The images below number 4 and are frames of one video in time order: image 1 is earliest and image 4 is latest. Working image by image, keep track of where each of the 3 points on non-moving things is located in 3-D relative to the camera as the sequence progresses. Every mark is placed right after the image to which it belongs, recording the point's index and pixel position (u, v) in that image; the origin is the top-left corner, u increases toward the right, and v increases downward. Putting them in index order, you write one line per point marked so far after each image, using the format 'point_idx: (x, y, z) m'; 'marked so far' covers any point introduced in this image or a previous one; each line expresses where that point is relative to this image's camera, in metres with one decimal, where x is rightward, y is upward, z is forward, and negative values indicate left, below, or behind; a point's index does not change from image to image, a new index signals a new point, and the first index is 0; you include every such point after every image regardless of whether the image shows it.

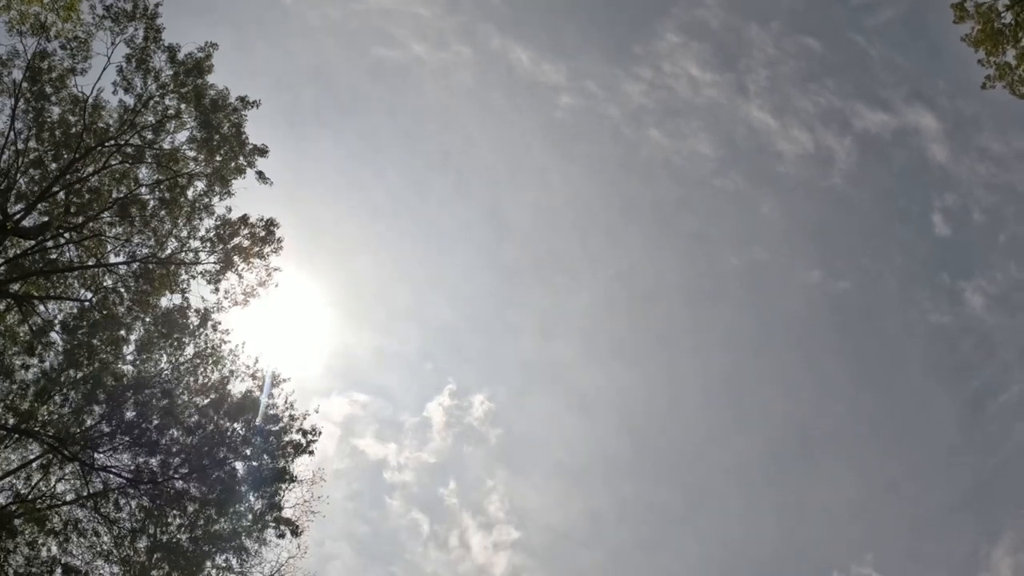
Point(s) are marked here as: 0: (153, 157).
0: (-9.9, +3.6, +17.5) m
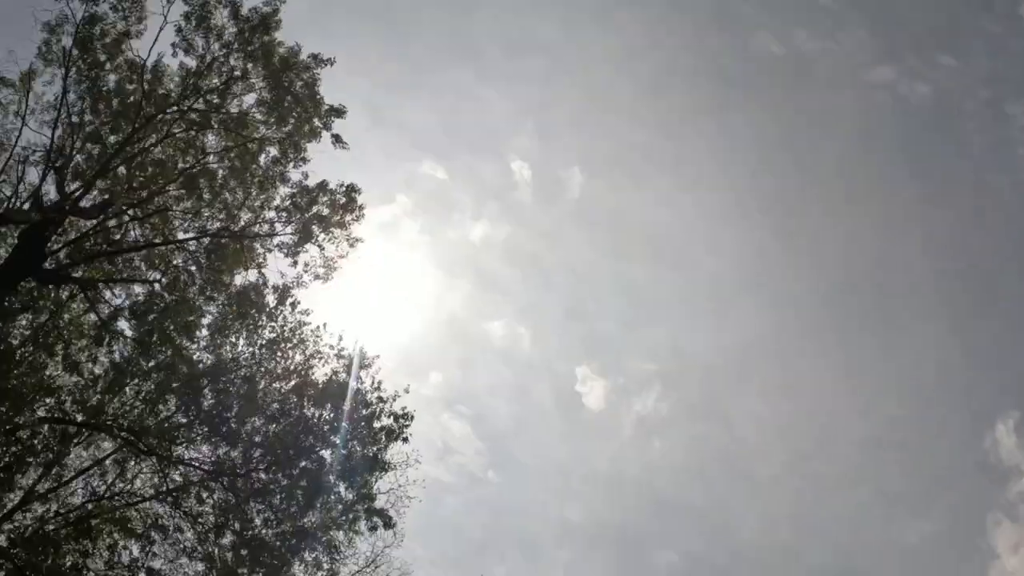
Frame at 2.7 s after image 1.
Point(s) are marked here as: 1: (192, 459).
0: (-7.5, +4.3, +16.4) m
1: (-7.0, -3.7, +13.6) m
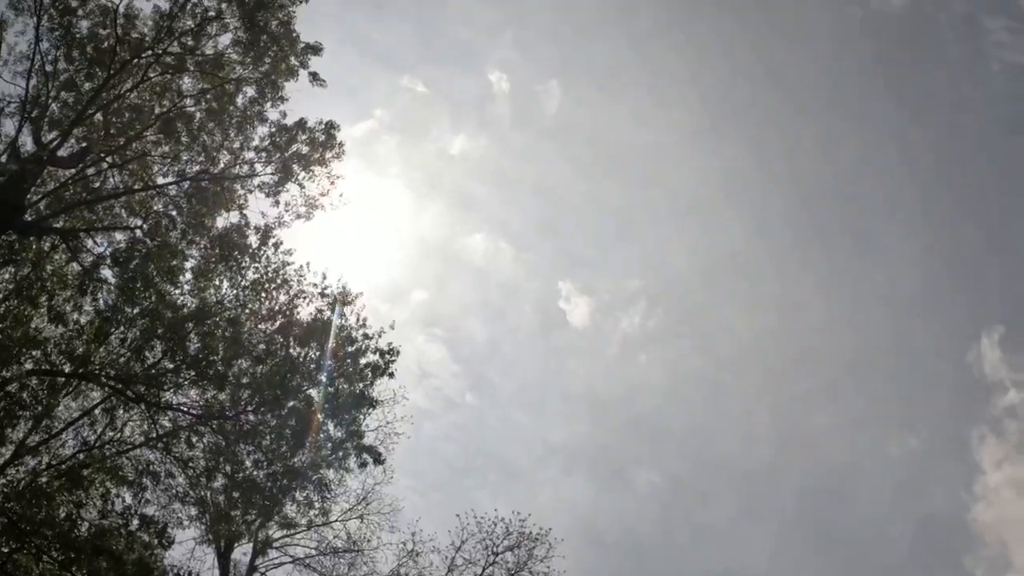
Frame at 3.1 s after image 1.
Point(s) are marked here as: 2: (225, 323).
0: (-8.0, +5.7, +16.1) m
1: (-7.3, -2.5, +14.1) m
2: (-7.4, -0.9, +16.5) m
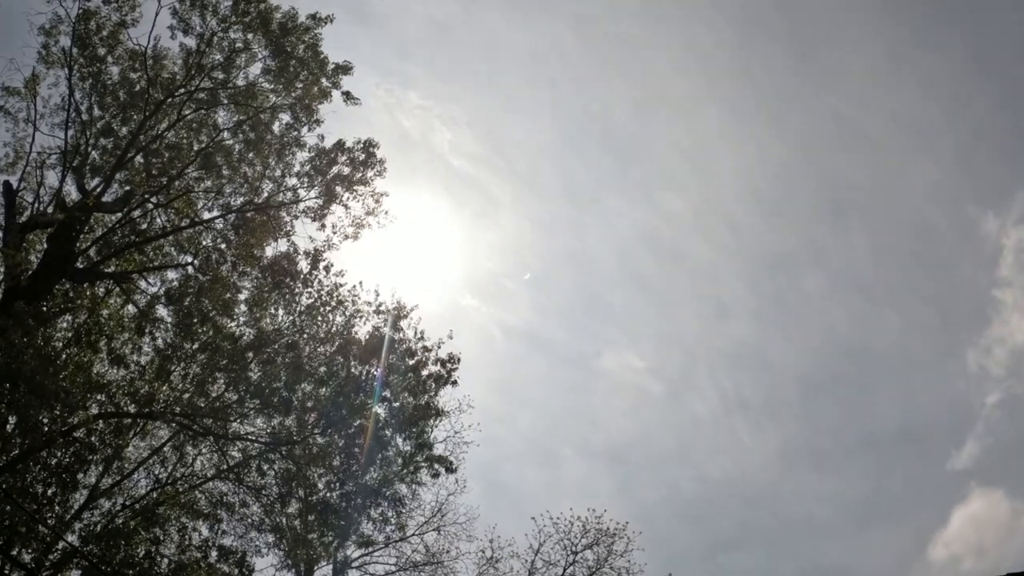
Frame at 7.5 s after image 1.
0: (-7.3, +4.9, +16.2) m
1: (-5.8, -3.2, +14.2) m
2: (-5.9, -1.6, +16.5) m
